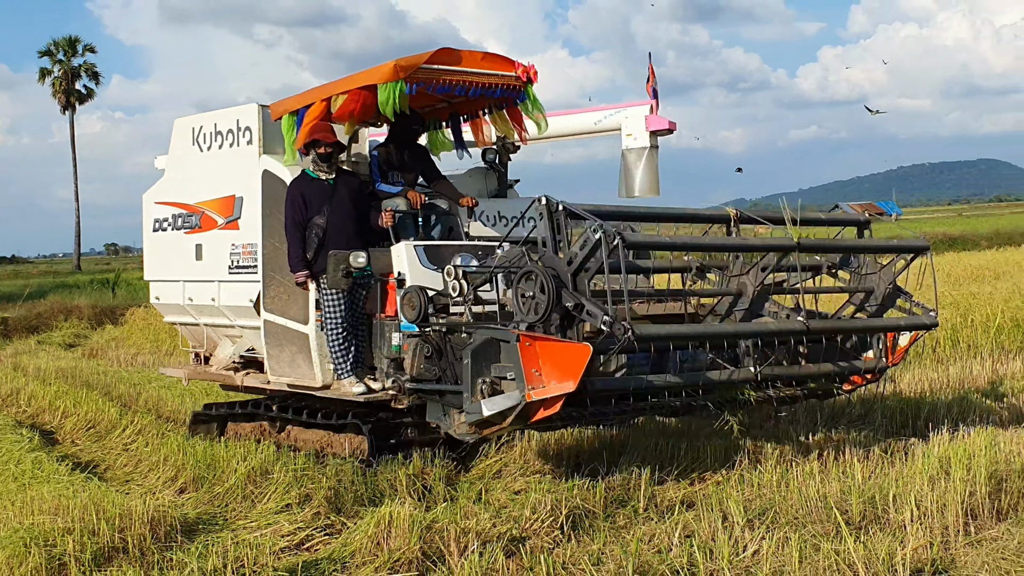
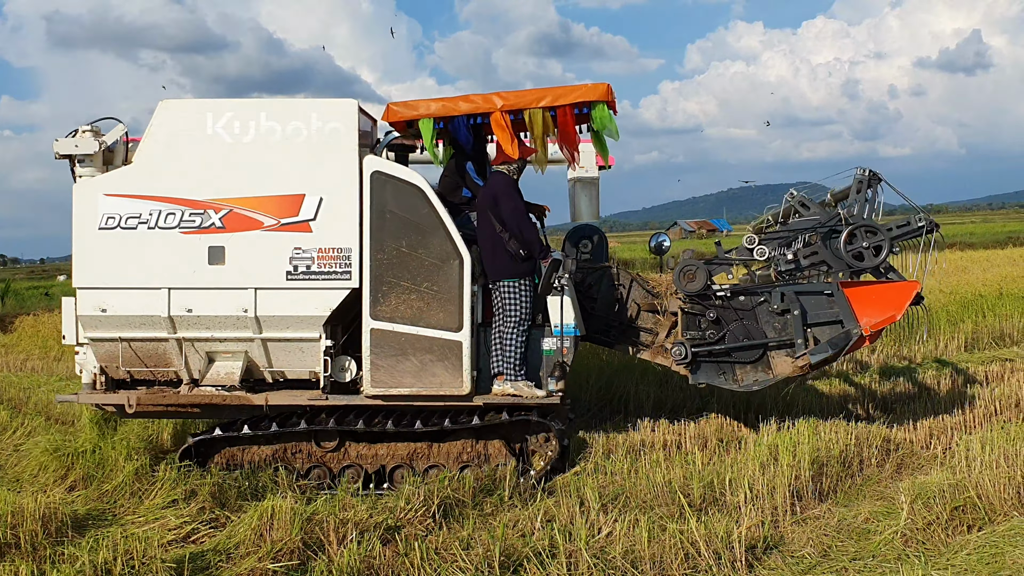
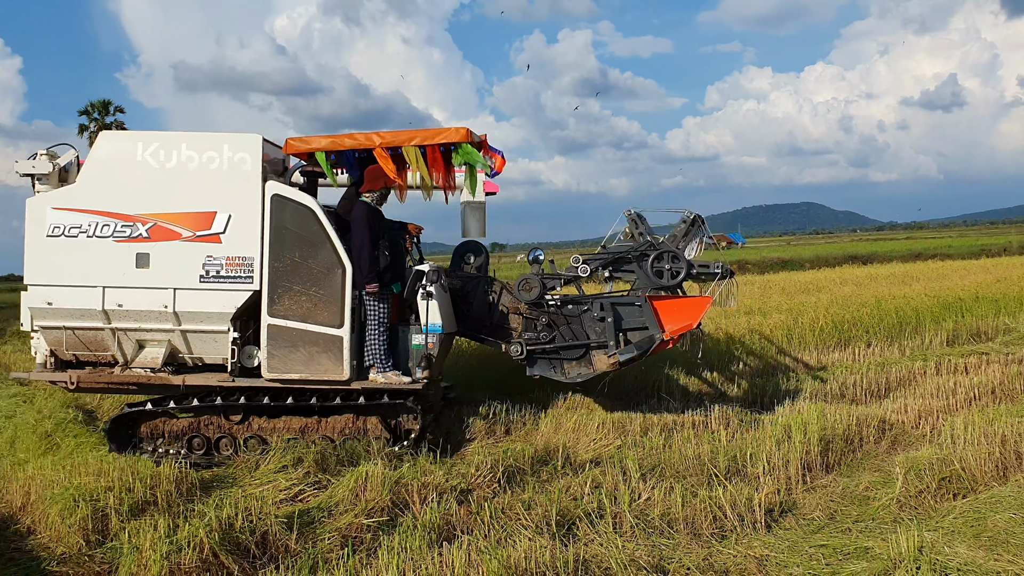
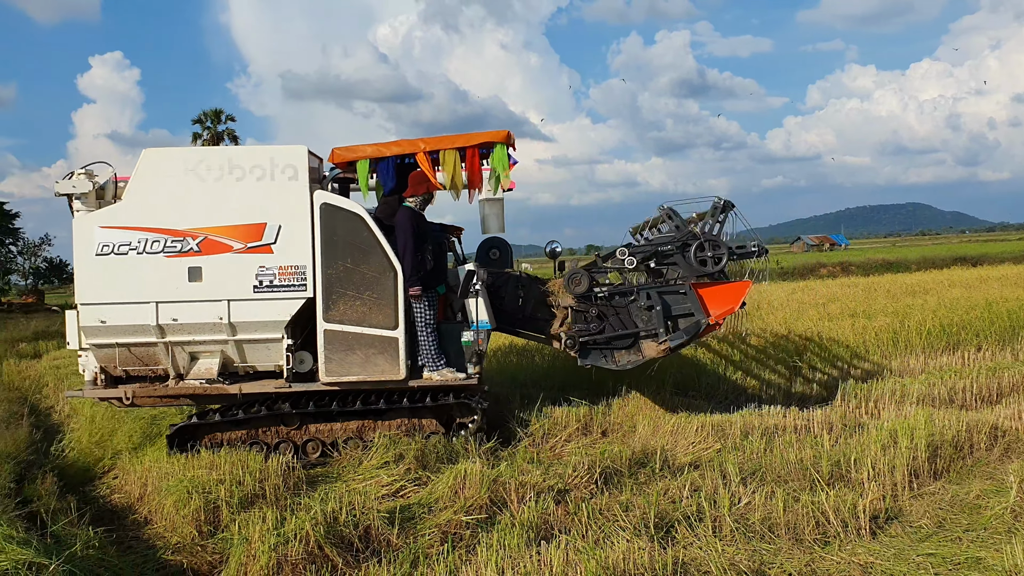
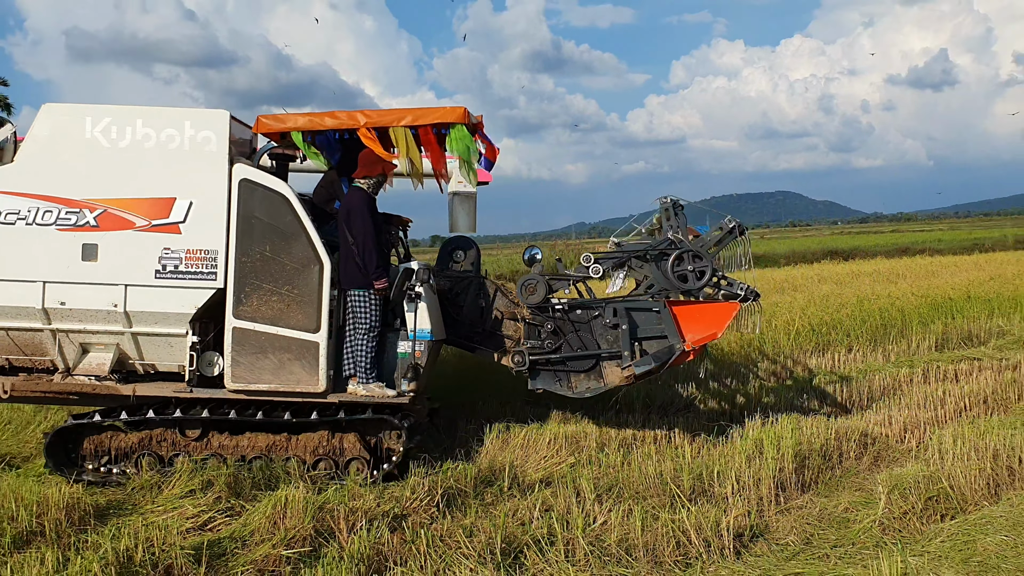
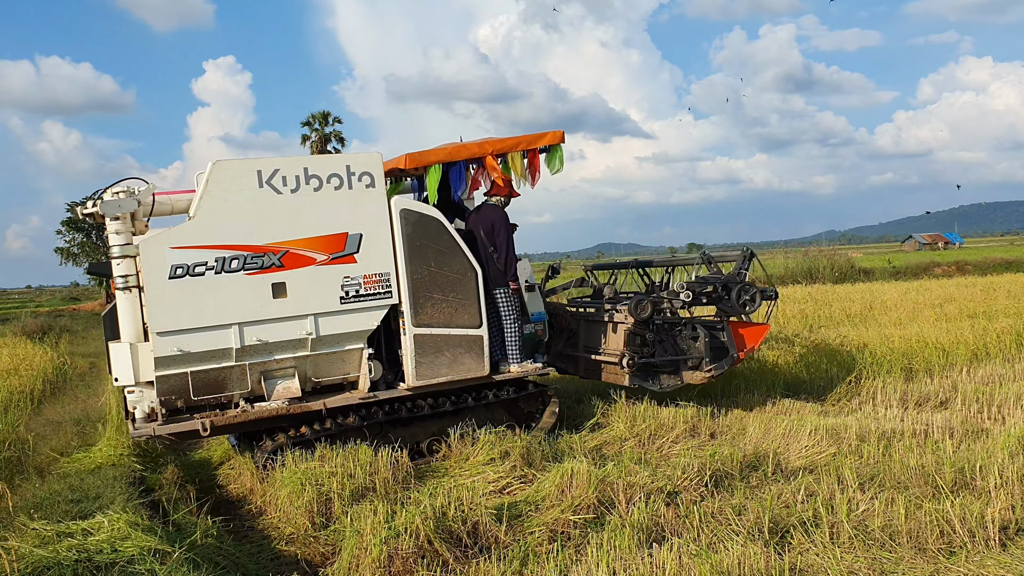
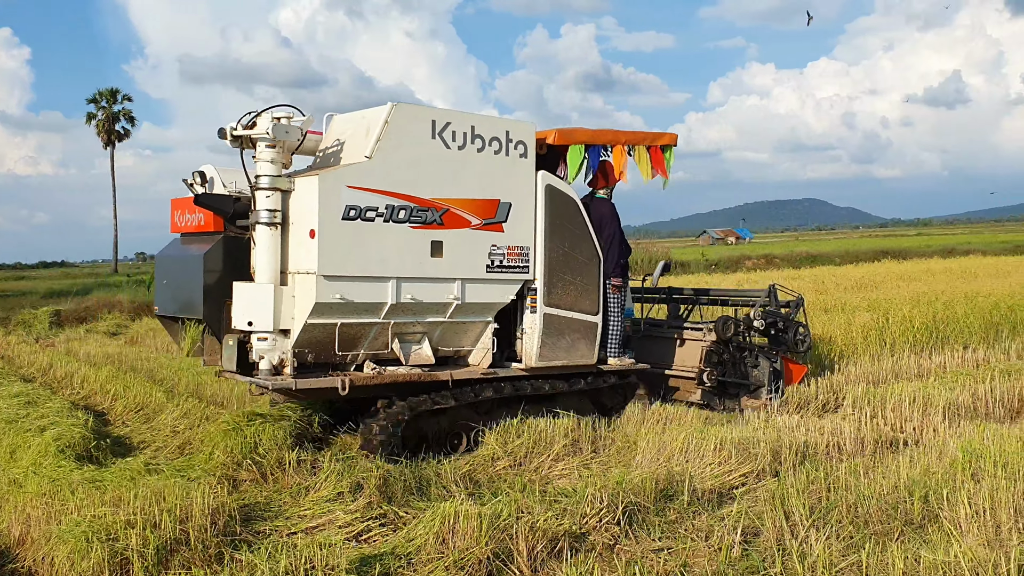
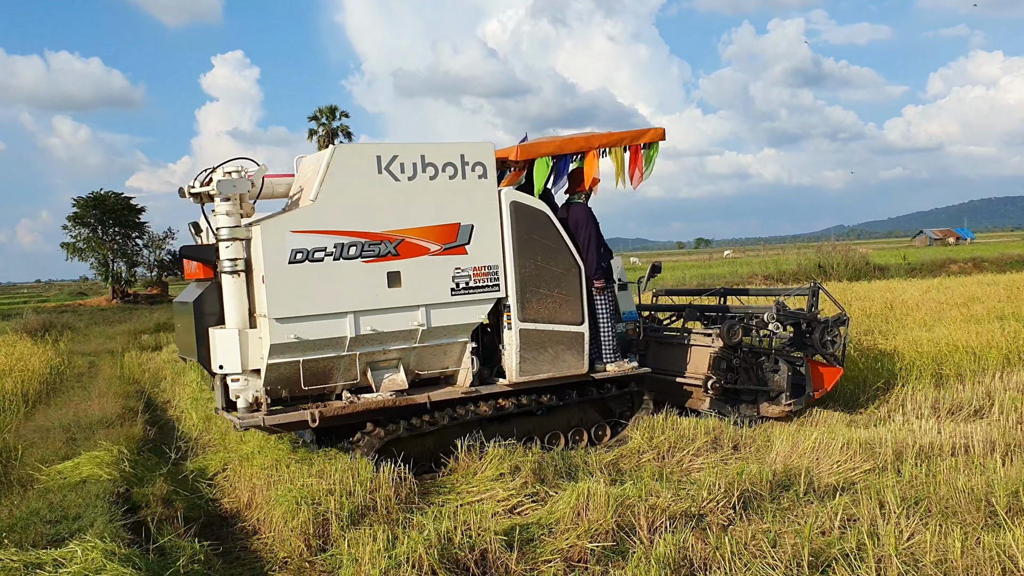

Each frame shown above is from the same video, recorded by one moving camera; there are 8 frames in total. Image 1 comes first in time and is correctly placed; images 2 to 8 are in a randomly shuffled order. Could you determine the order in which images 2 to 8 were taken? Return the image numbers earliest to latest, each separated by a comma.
2, 5, 3, 4, 6, 8, 7
